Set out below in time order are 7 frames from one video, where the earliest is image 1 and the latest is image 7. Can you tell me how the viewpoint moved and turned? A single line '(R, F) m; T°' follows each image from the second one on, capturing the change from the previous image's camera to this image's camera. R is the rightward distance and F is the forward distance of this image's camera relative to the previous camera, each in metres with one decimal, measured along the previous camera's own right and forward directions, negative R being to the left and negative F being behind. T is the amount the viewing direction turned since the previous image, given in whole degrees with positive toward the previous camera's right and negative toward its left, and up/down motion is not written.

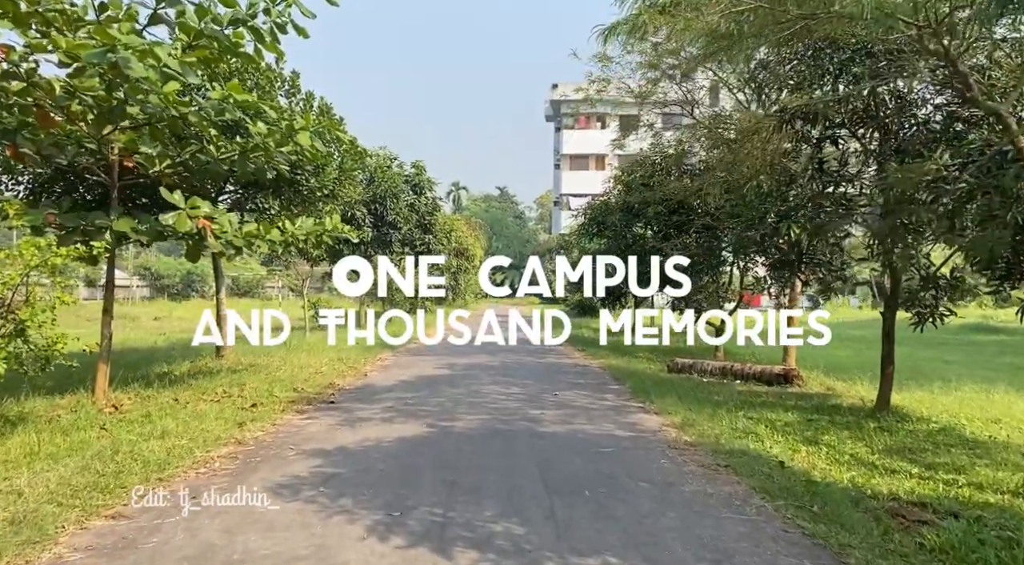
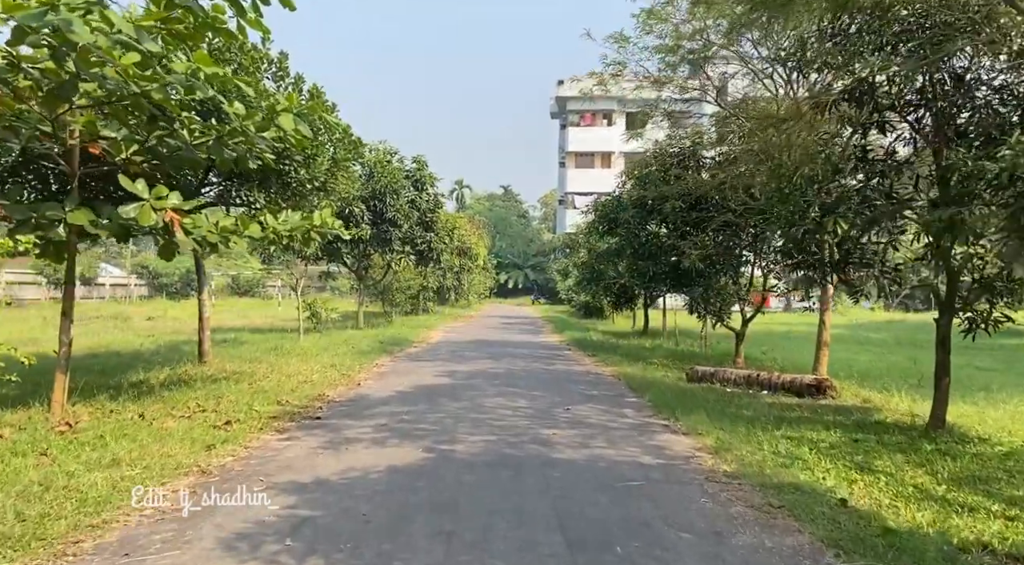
(-0.1, +1.0) m; 0°
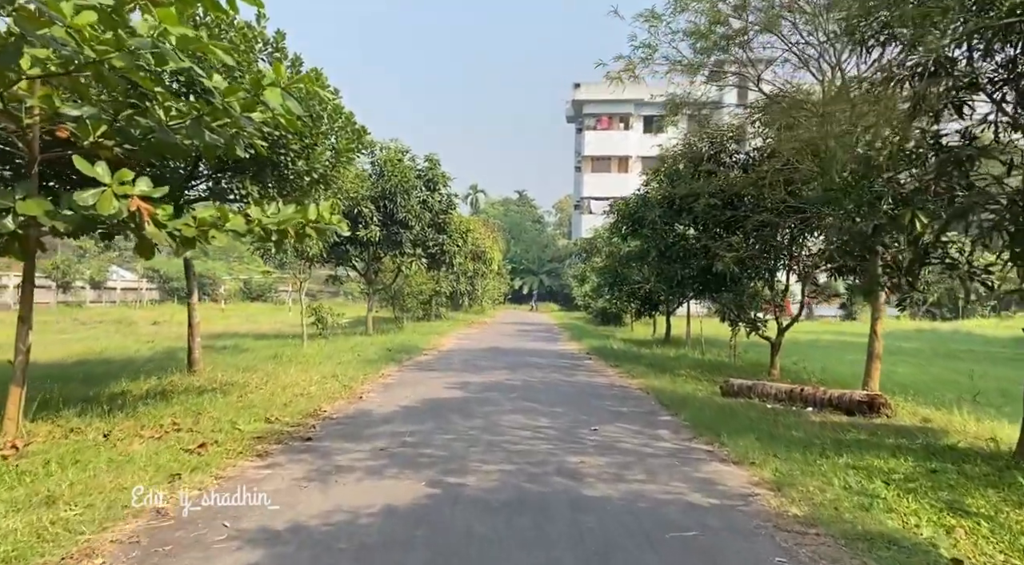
(-0.1, +1.1) m; -1°
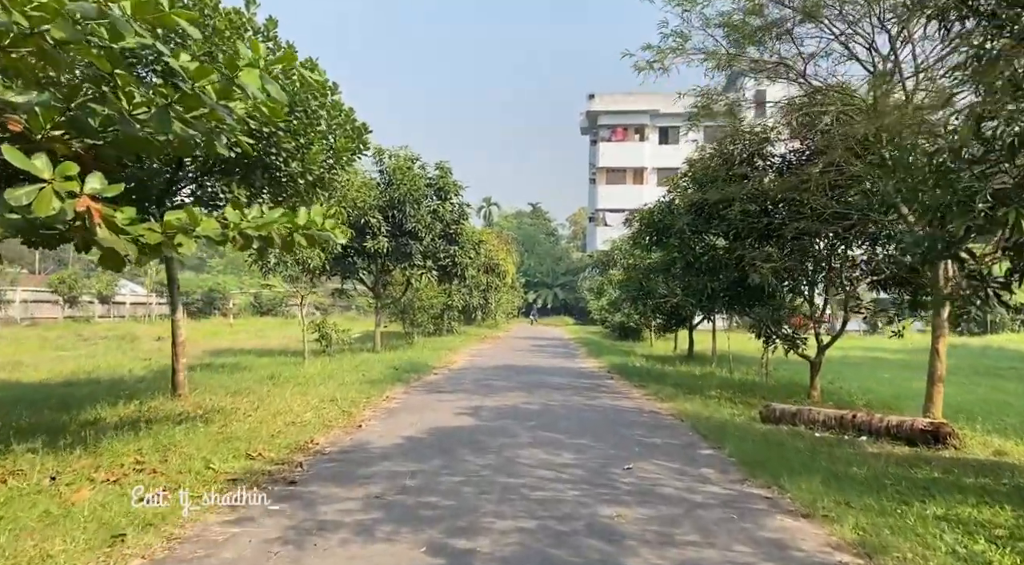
(0.0, +1.1) m; -1°
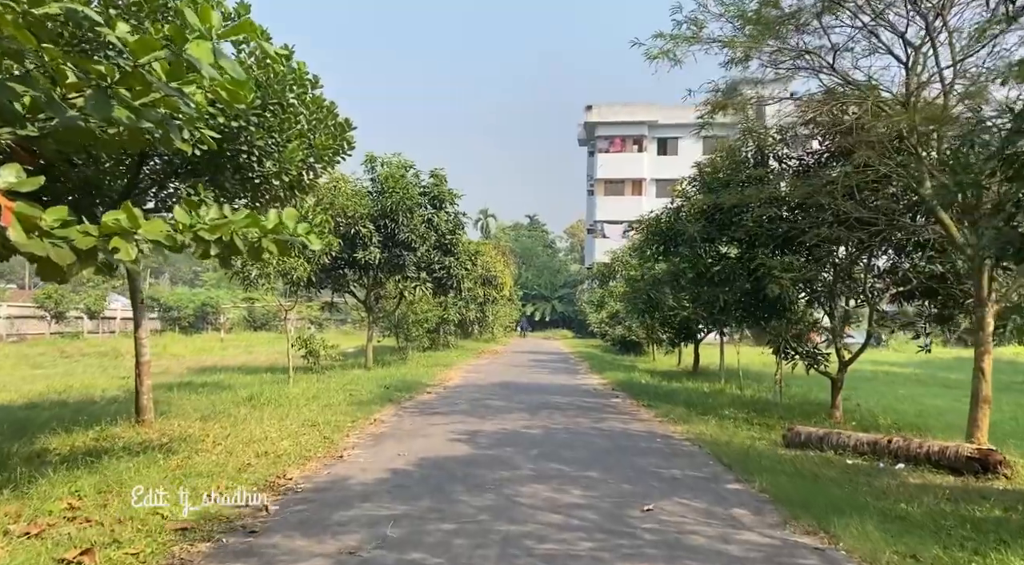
(0.0, +0.9) m; 0°
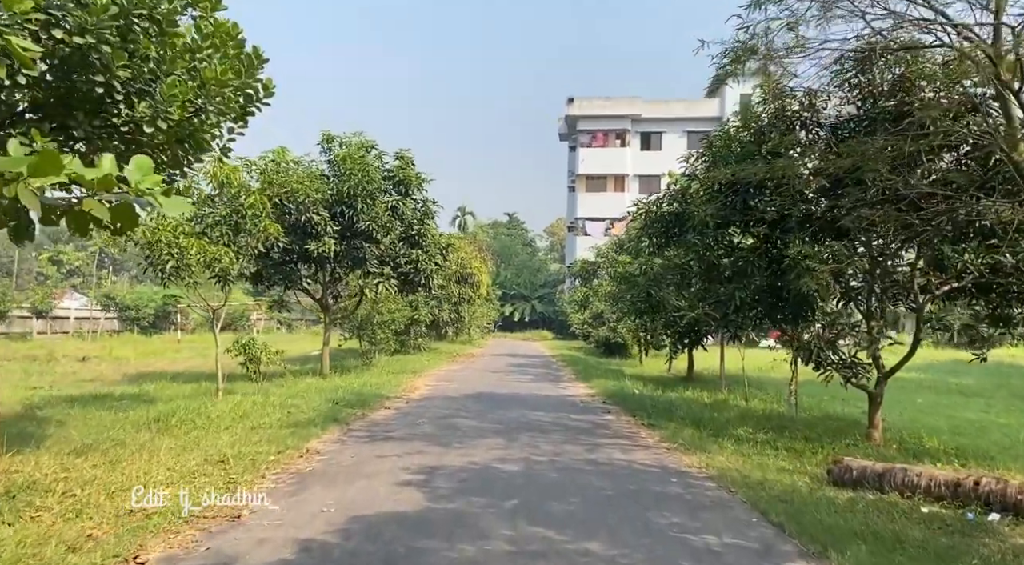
(+0.1, +2.2) m; +1°
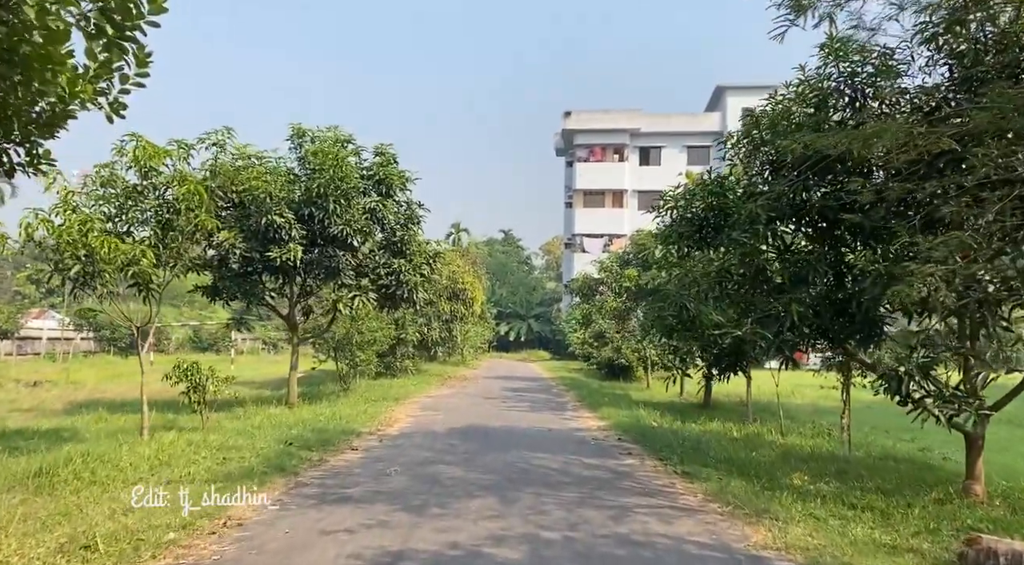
(0.0, +2.2) m; 0°
